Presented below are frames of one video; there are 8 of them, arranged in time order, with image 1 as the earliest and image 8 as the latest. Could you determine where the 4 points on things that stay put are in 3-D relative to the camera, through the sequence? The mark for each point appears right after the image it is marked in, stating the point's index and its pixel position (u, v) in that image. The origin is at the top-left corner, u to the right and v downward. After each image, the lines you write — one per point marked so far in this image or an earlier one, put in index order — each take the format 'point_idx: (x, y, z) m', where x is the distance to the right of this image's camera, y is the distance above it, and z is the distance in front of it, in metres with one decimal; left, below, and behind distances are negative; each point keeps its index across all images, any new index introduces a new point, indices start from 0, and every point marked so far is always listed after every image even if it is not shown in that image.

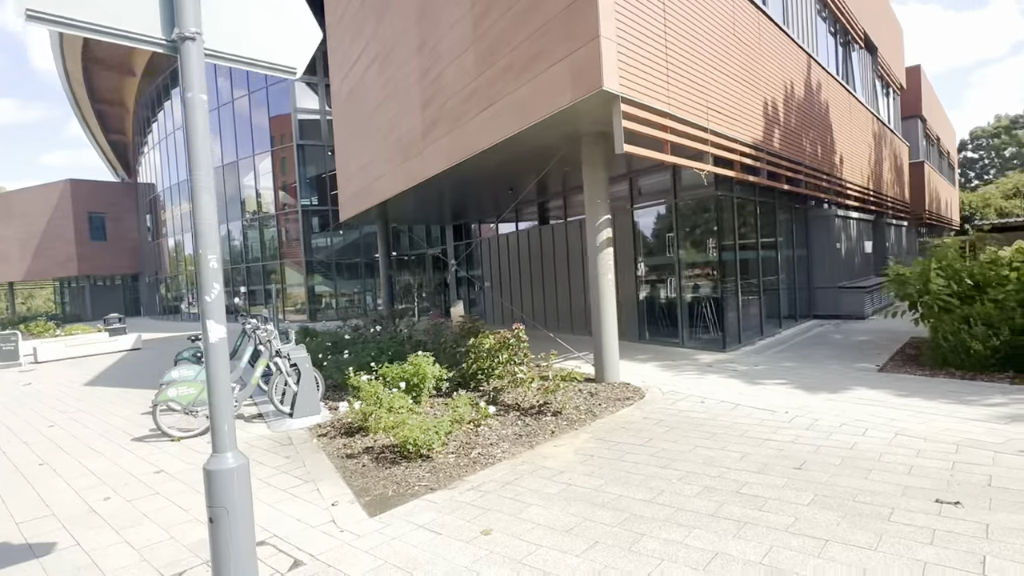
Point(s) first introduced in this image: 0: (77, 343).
0: (-13.2, -1.7, +17.0) m
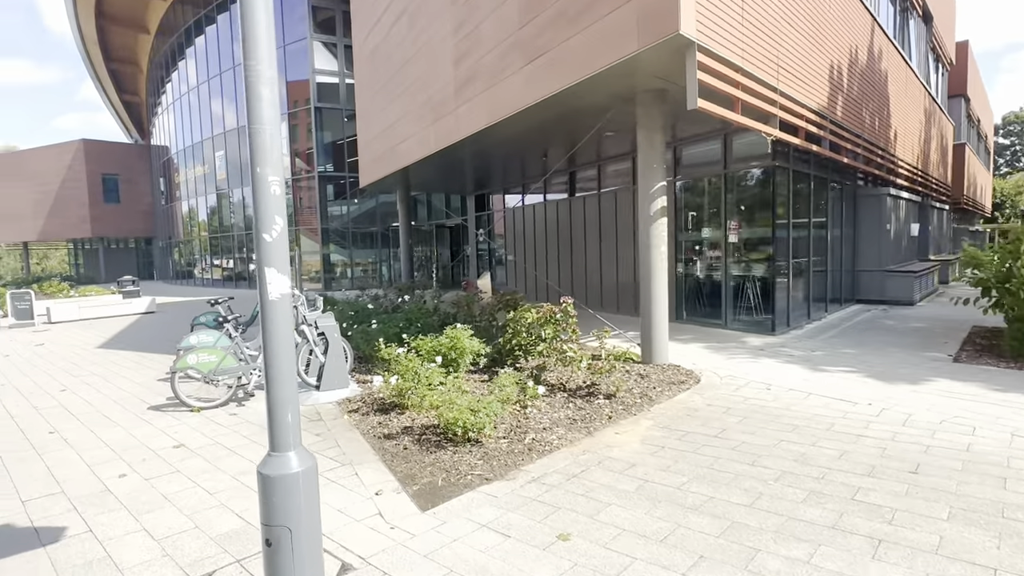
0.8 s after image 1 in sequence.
0: (-12.5, -0.5, +16.7) m
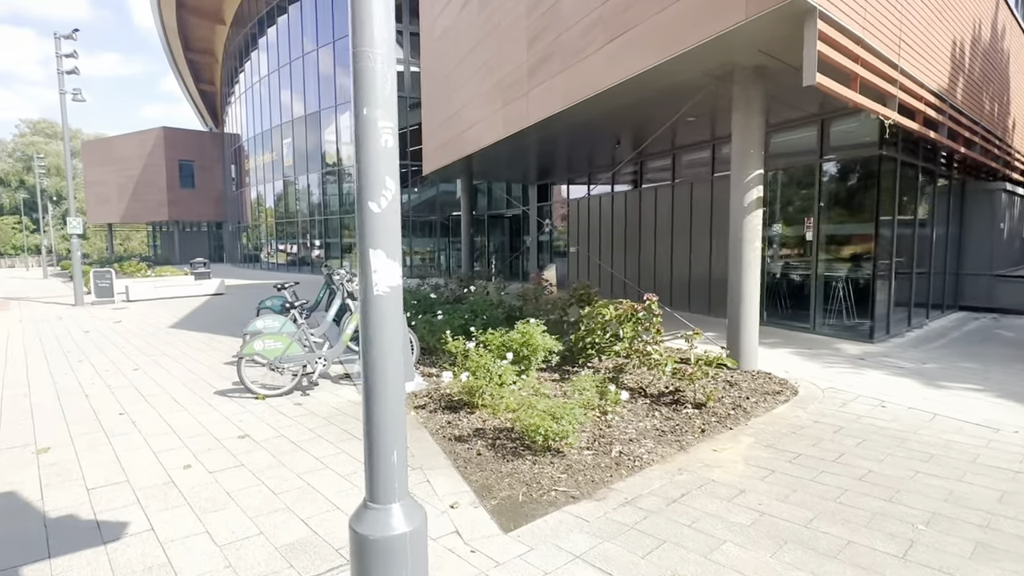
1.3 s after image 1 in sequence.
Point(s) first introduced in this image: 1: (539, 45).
0: (-10.7, +0.1, +17.3) m
1: (+0.4, +3.8, +8.7) m
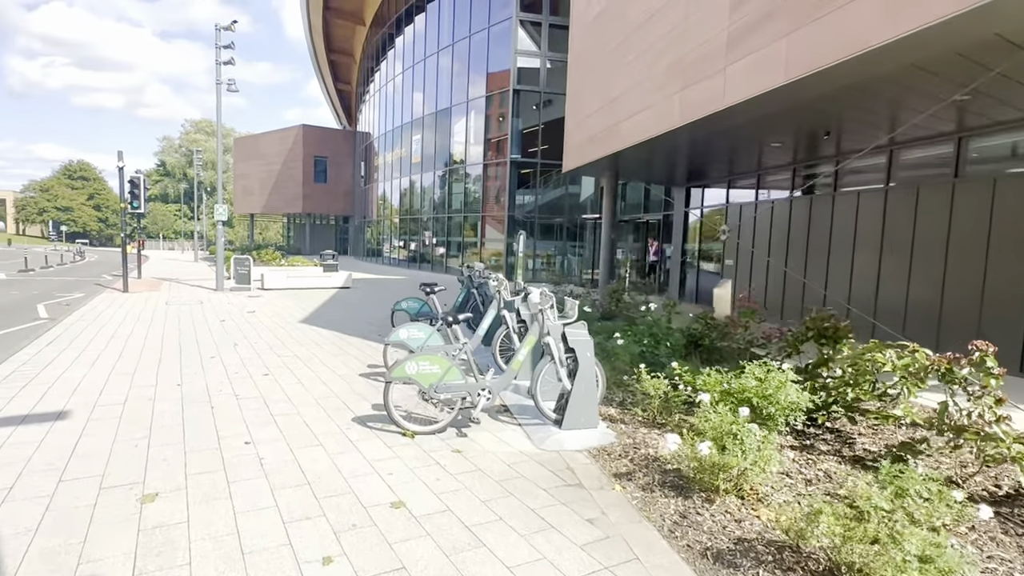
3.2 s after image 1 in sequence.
0: (-6.7, +0.4, +17.4) m
1: (+3.0, +3.5, +6.9) m
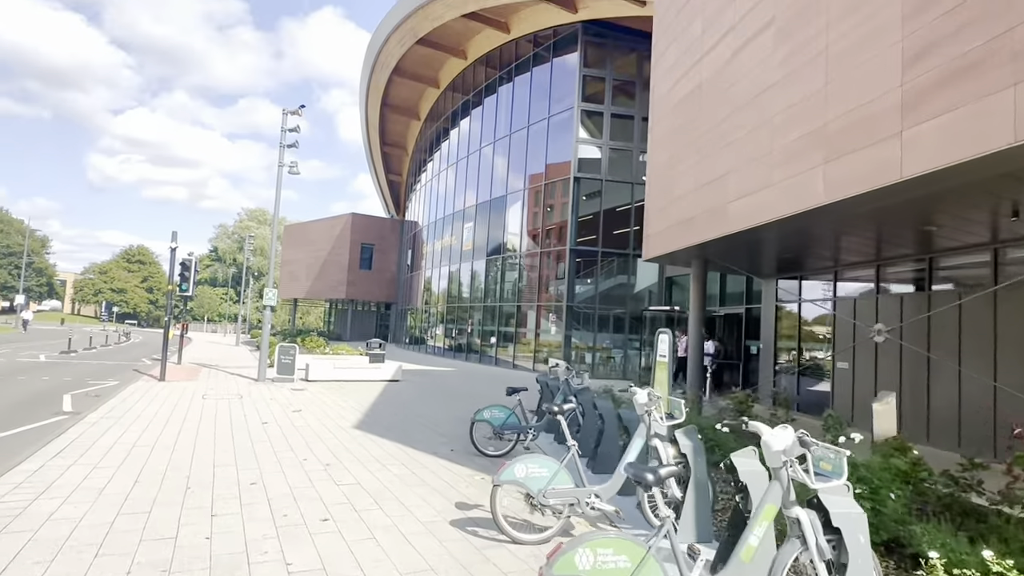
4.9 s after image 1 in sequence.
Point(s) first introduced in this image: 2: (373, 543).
0: (-4.8, -2.2, +16.0) m
1: (+4.3, +2.3, +5.6) m
2: (-1.0, -1.8, +4.0) m
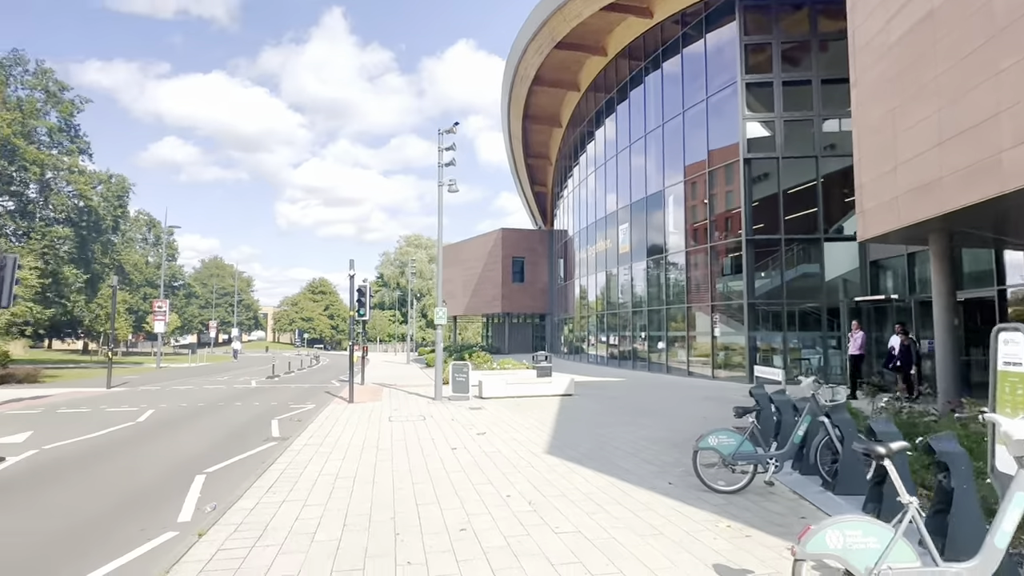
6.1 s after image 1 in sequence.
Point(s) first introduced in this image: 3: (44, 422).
0: (+0.1, -2.6, +15.6) m
1: (+5.9, +2.7, +3.3) m
2: (+0.7, -1.8, +3.0) m
3: (-9.8, -2.8, +11.7) m
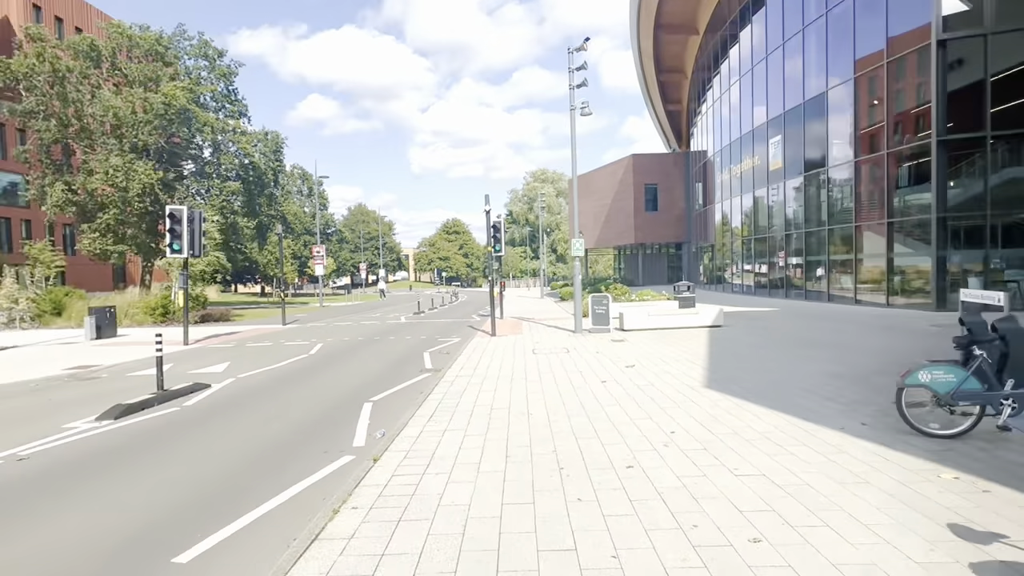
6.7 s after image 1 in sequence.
0: (+3.9, -0.7, +14.9) m
1: (+6.5, +3.3, +1.1) m
2: (+1.6, -1.4, +2.5) m
3: (-6.6, -1.6, +13.4) m
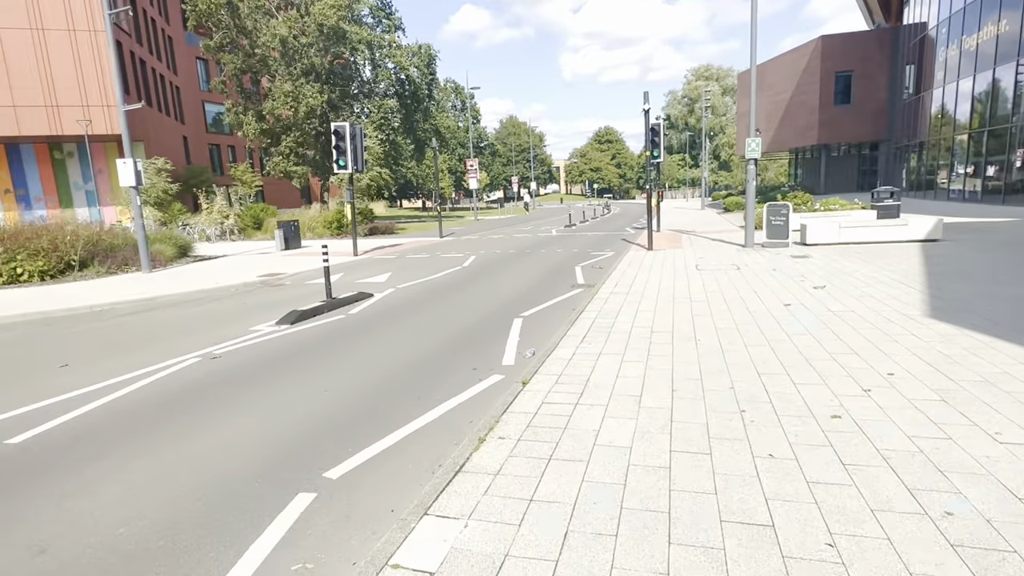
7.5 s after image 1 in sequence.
0: (+7.7, +1.4, +12.5) m
1: (+6.4, +3.2, -1.9) m
2: (+2.1, -1.1, +1.5) m
3: (-2.8, +0.6, +14.0) m
